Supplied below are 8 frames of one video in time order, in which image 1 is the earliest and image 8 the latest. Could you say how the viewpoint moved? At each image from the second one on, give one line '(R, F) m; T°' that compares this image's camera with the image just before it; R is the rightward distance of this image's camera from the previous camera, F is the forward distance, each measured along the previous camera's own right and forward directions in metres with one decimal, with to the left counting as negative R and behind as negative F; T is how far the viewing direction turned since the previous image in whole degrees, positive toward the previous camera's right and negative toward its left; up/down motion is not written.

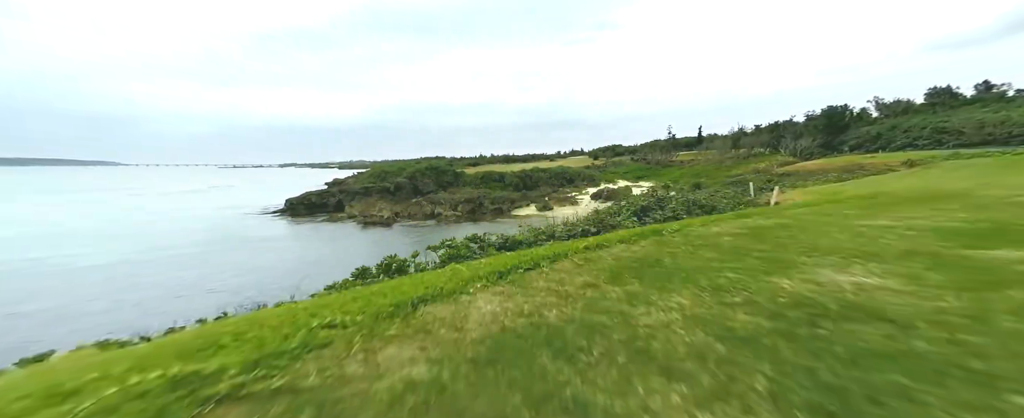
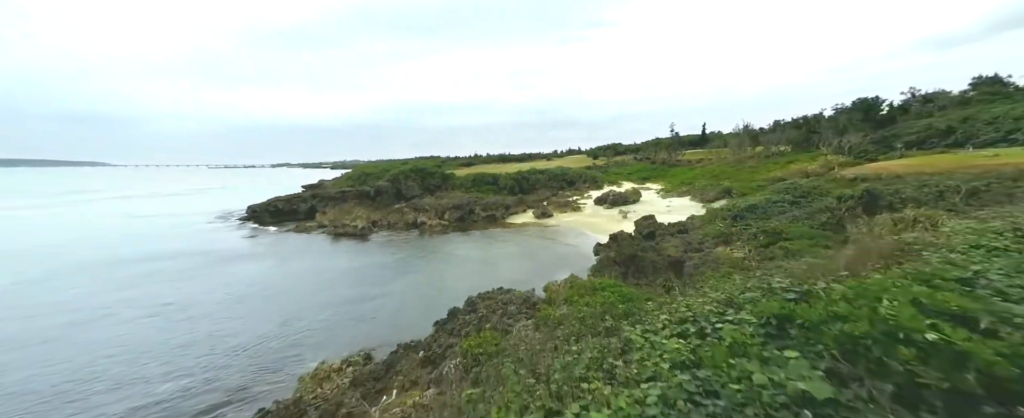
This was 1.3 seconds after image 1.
(+0.2, +5.4) m; 0°
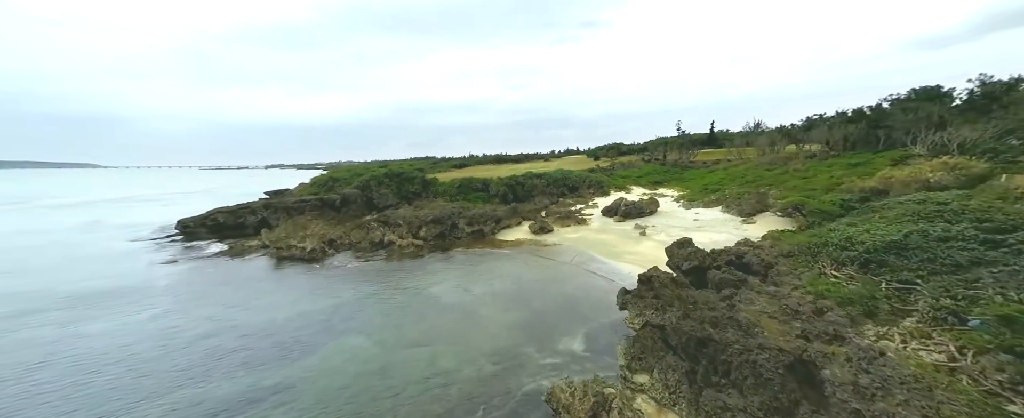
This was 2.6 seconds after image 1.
(+0.5, +7.4) m; 0°
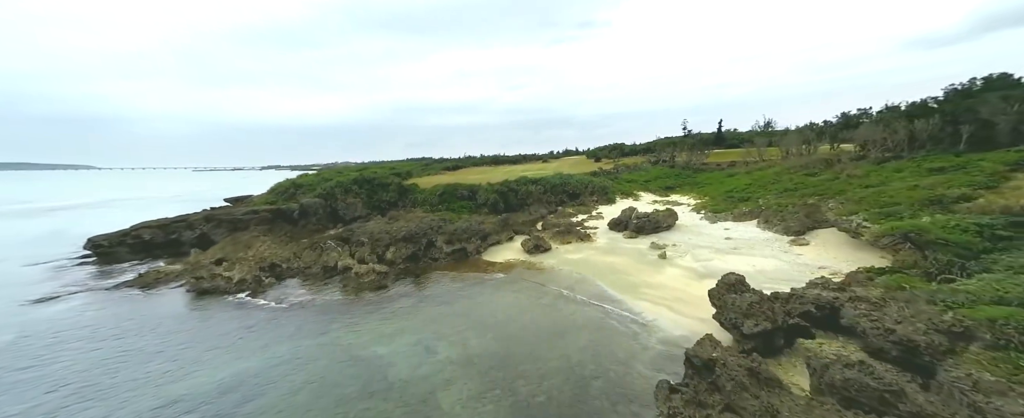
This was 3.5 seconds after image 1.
(+0.7, +6.2) m; 0°
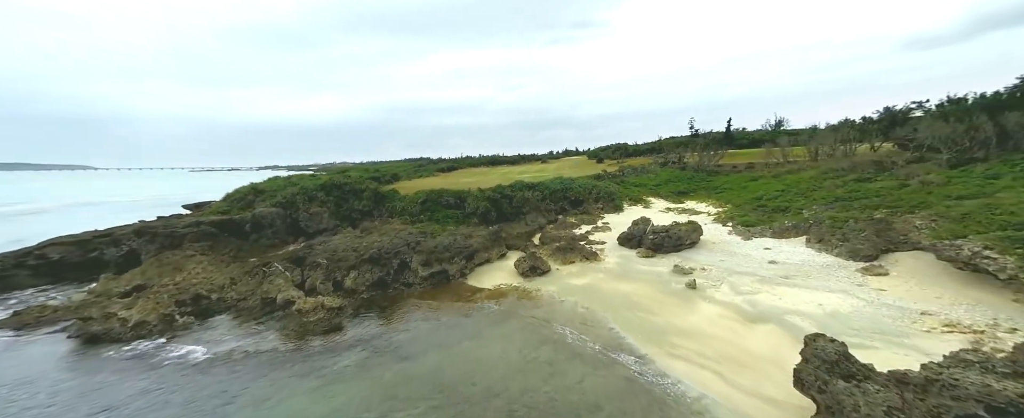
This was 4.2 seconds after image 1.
(+0.5, +5.2) m; 0°
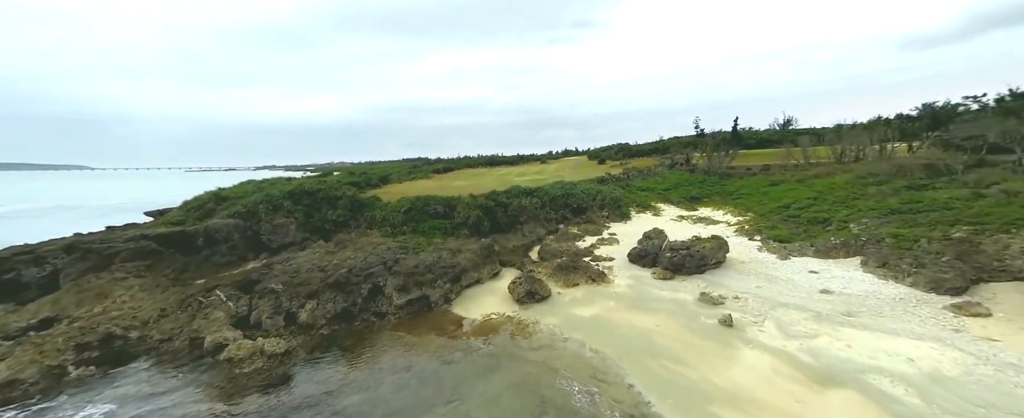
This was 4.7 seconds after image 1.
(+0.3, +3.9) m; 0°
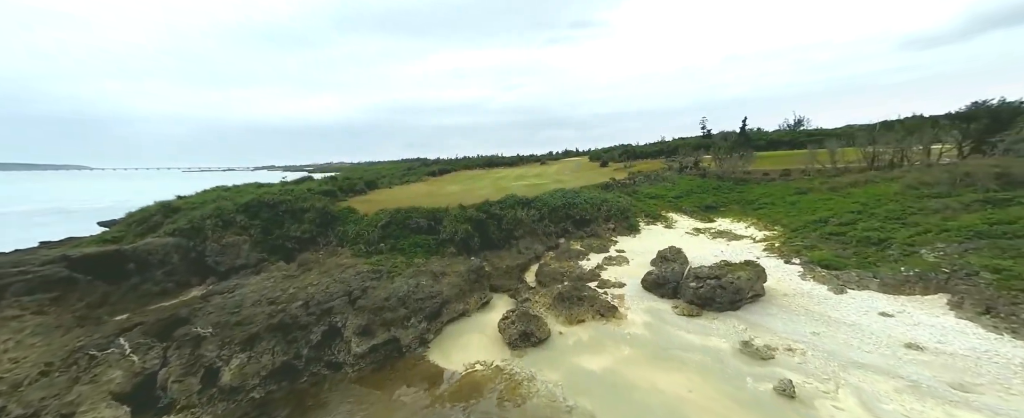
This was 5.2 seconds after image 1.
(+0.4, +4.0) m; 0°
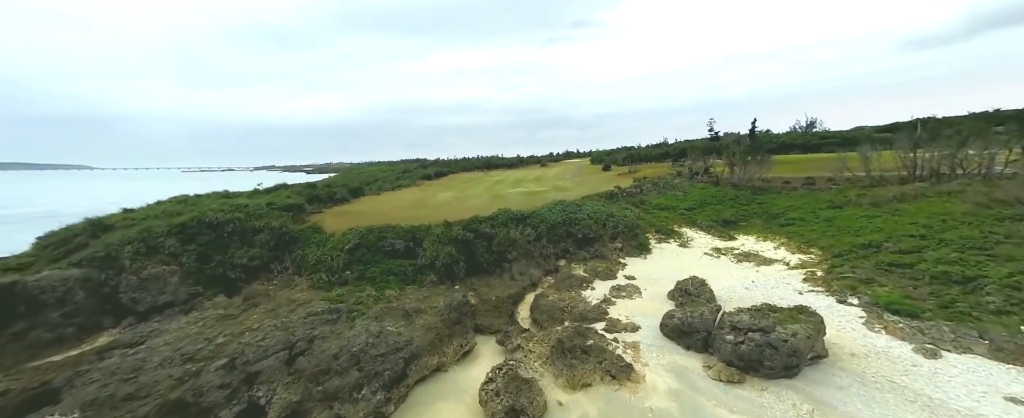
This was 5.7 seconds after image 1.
(+0.5, +4.1) m; 0°
